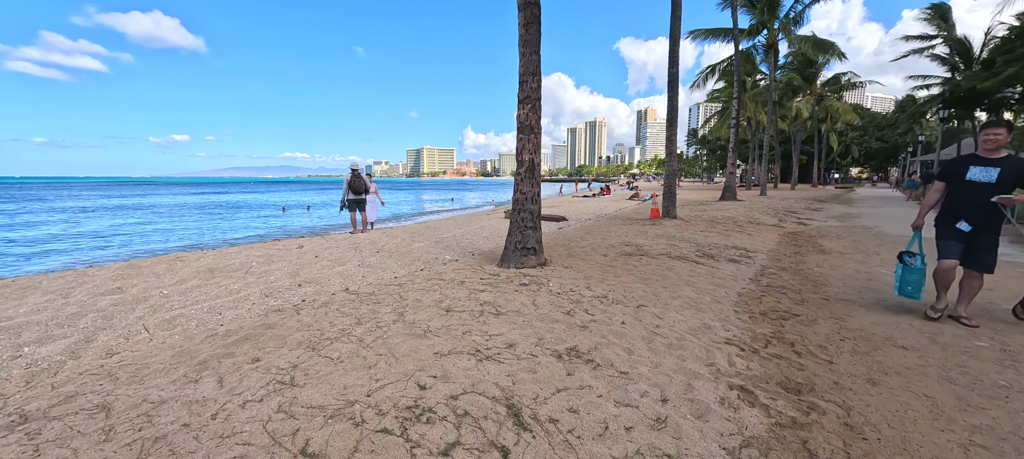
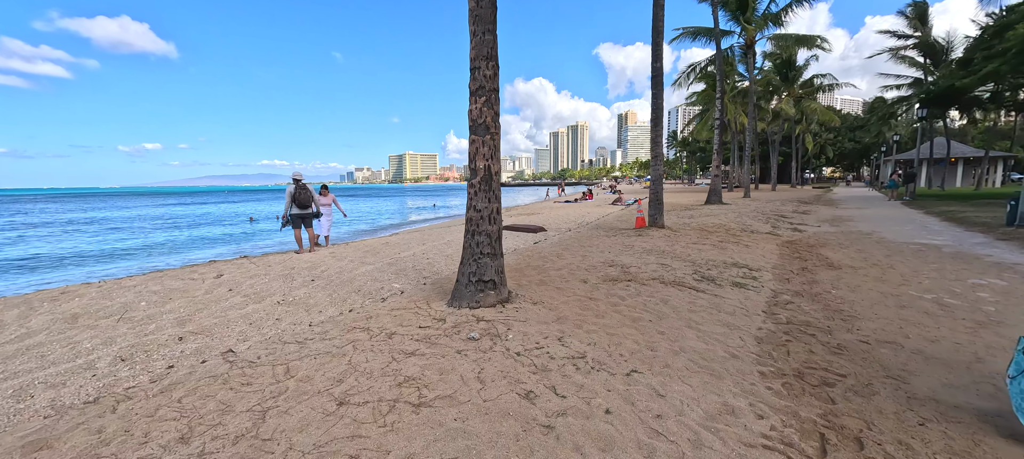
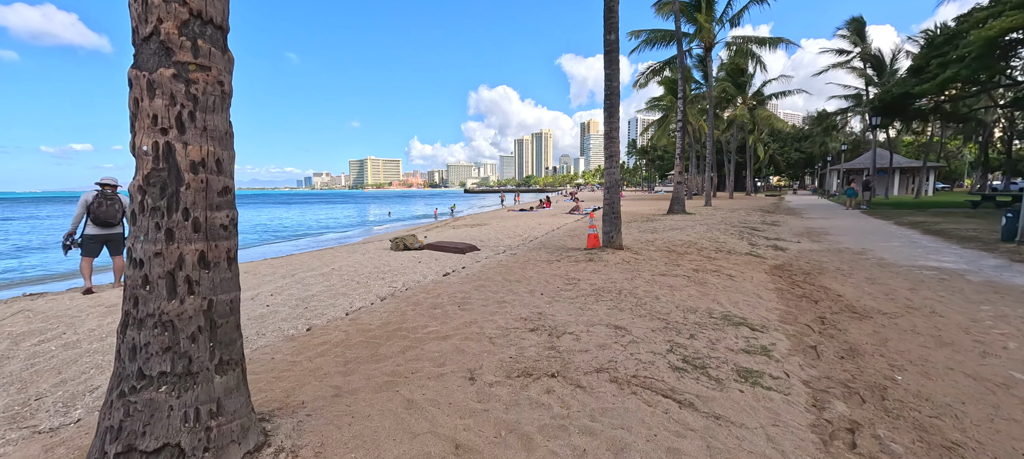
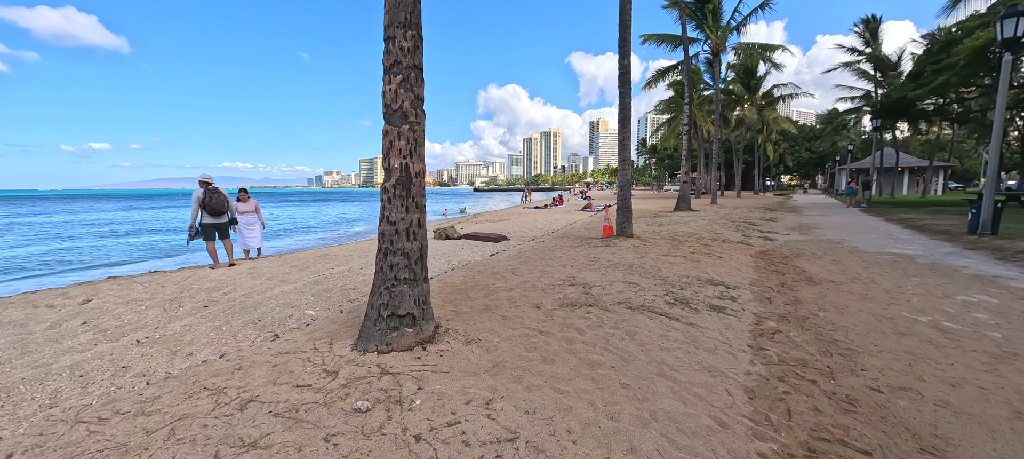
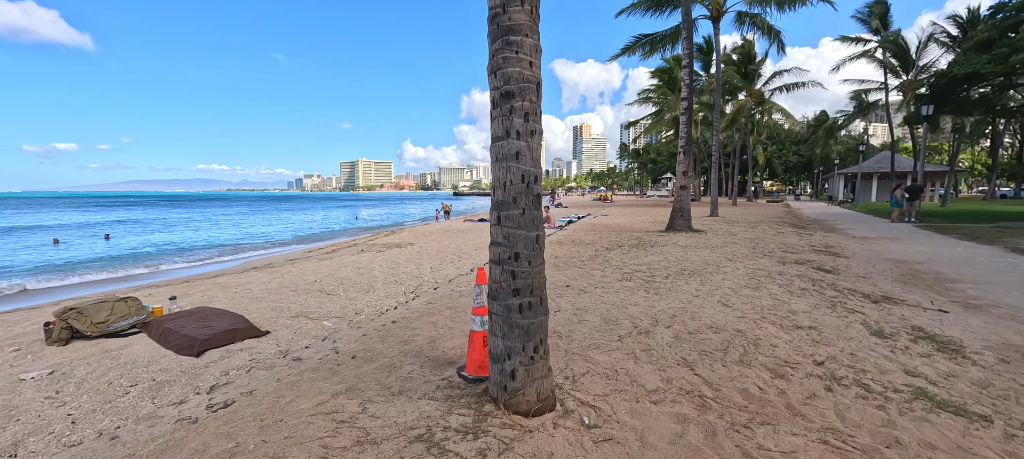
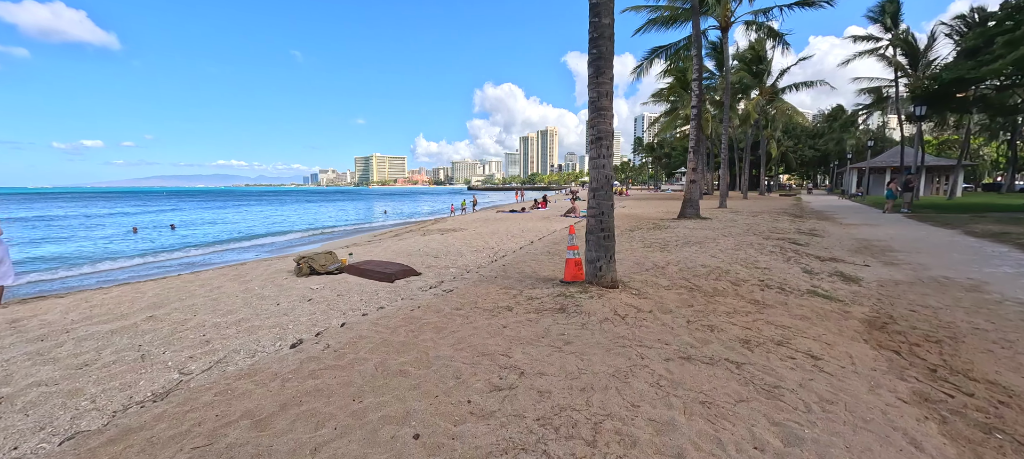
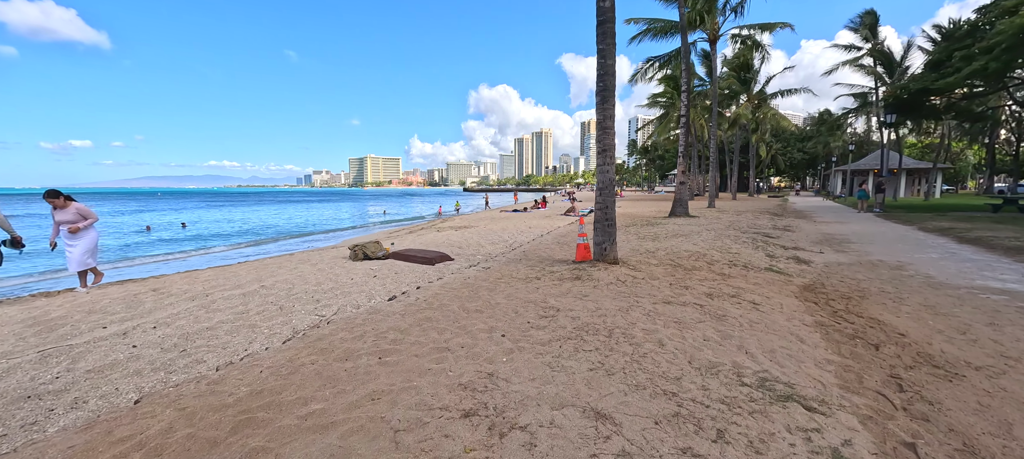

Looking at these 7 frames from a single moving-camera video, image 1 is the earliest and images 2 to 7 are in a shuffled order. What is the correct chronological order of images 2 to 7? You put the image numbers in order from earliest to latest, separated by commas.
2, 4, 3, 7, 6, 5
